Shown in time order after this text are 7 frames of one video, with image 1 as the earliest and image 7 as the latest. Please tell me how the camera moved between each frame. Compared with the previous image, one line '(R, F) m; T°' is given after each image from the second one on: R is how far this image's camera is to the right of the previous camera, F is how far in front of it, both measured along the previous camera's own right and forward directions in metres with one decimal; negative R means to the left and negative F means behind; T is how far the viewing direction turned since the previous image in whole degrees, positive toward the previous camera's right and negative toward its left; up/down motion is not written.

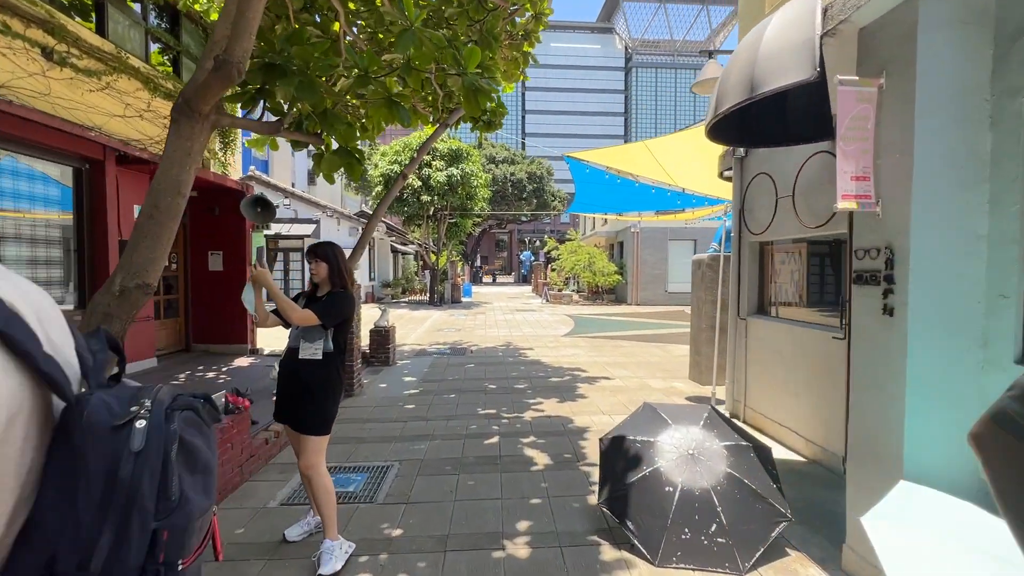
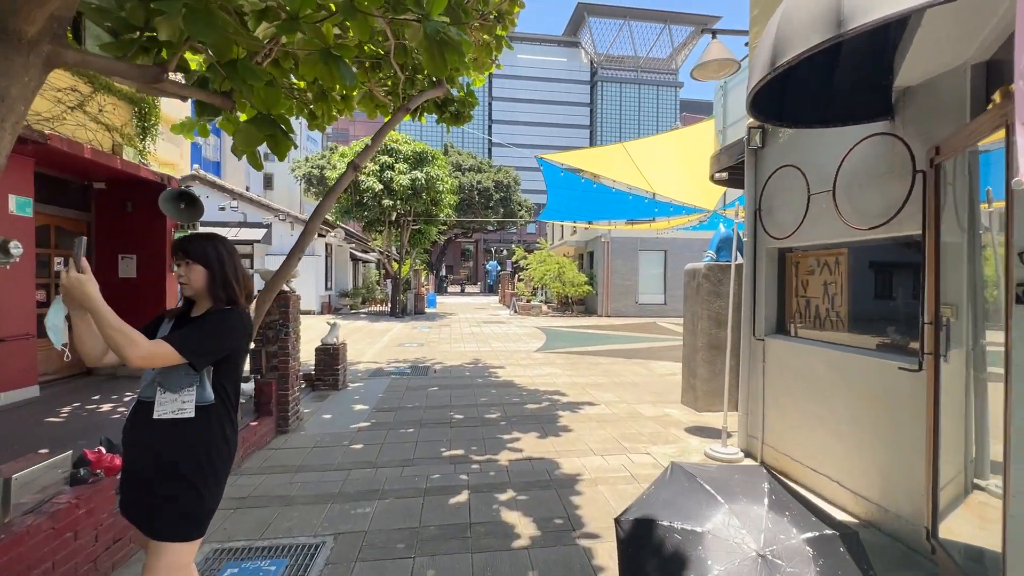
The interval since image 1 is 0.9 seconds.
(-0.1, +1.0) m; +4°
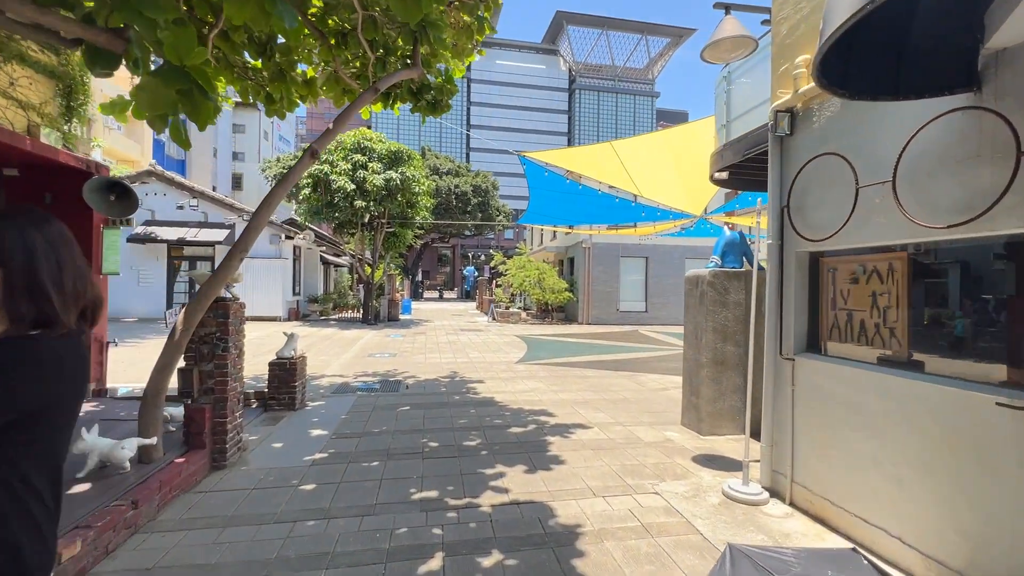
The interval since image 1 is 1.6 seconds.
(-0.1, +0.7) m; +3°
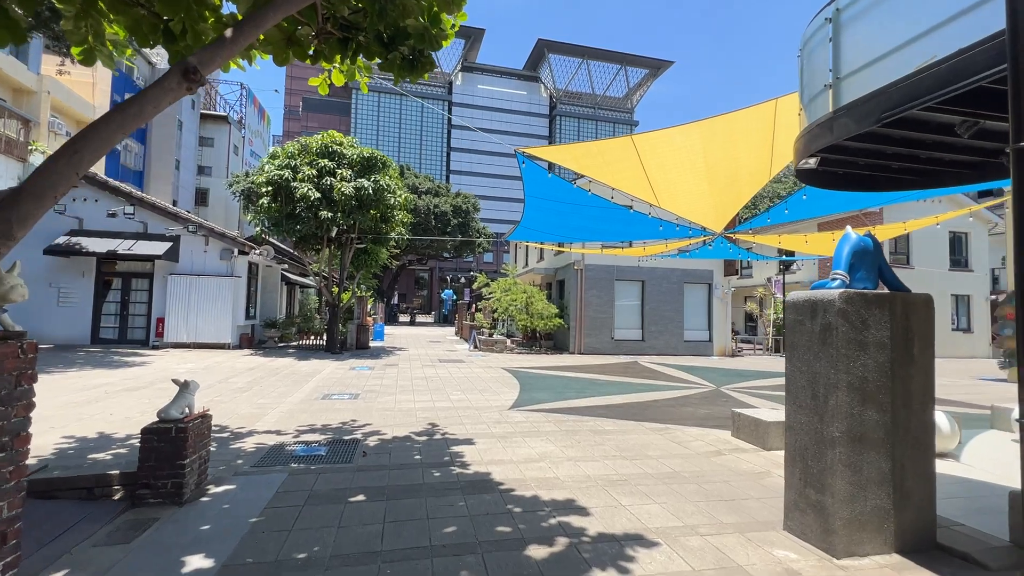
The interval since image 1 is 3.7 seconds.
(-0.3, +2.1) m; +3°
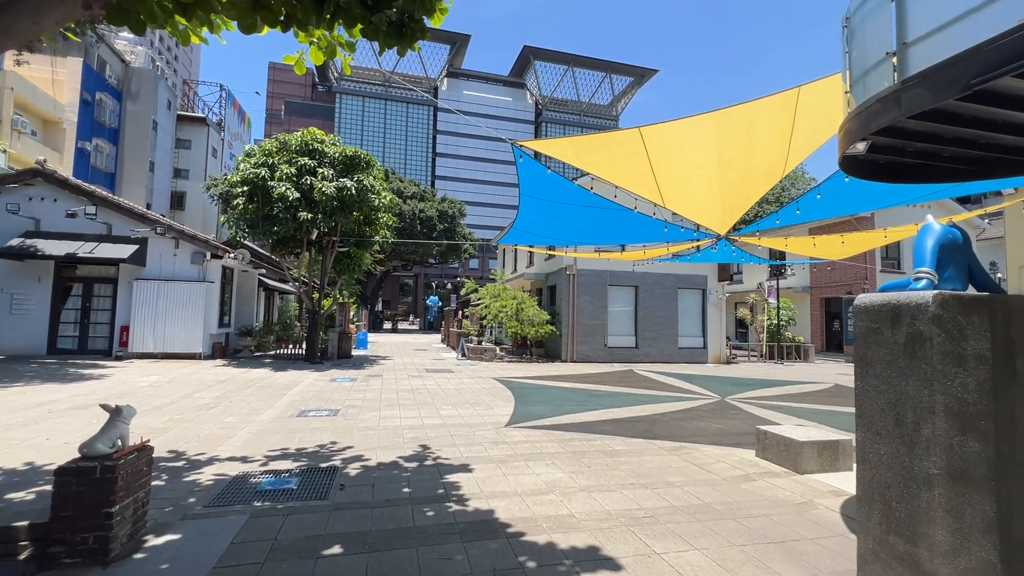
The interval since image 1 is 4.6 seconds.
(-0.2, +0.7) m; +2°
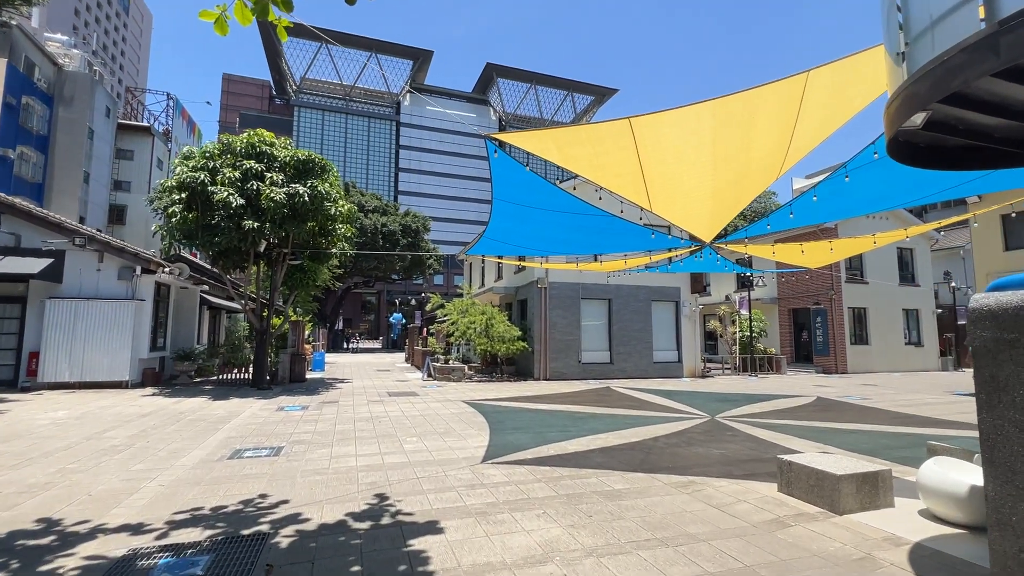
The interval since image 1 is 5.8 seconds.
(-0.1, +1.0) m; +4°
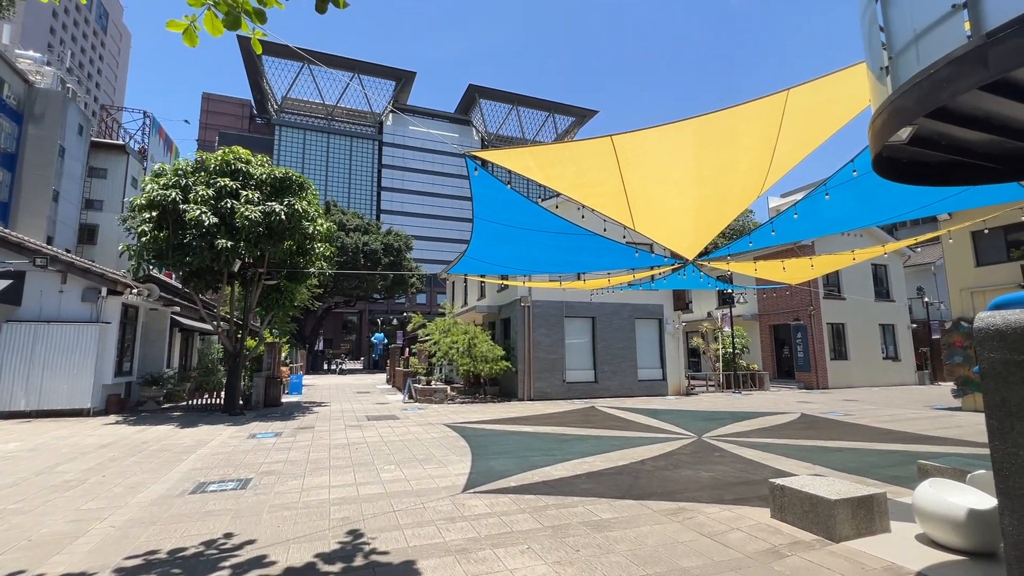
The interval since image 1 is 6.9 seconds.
(0.0, +0.2) m; +2°
